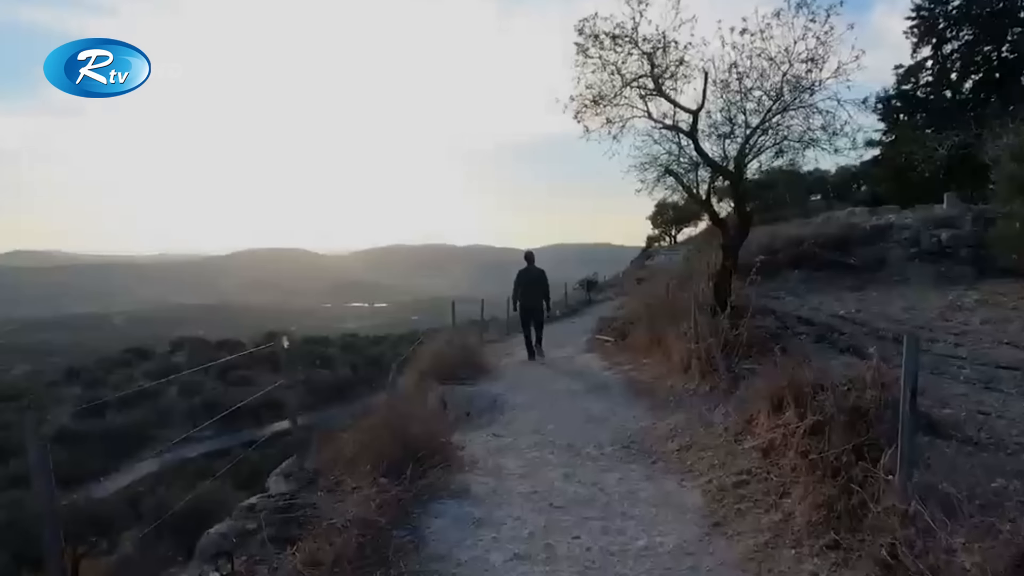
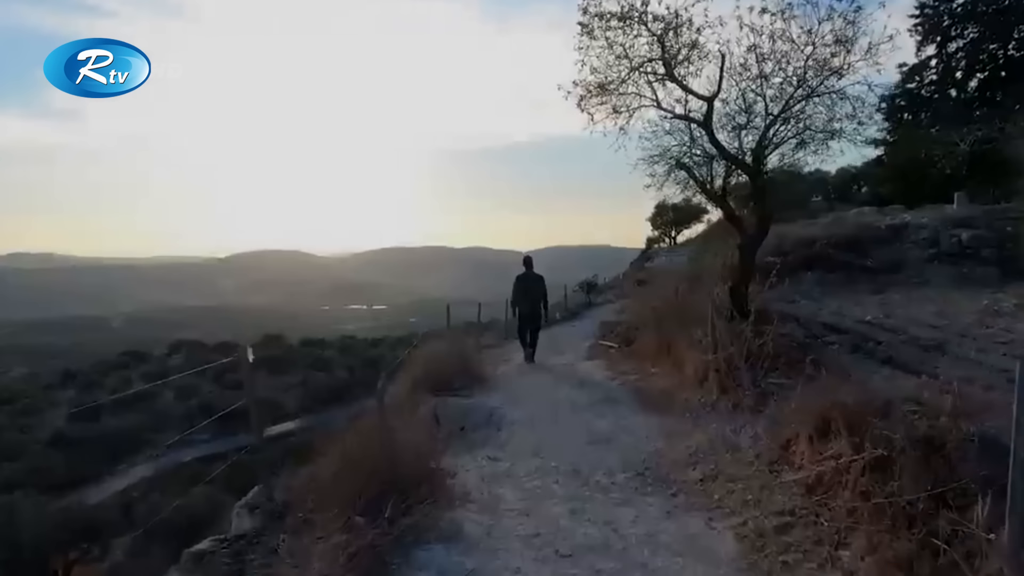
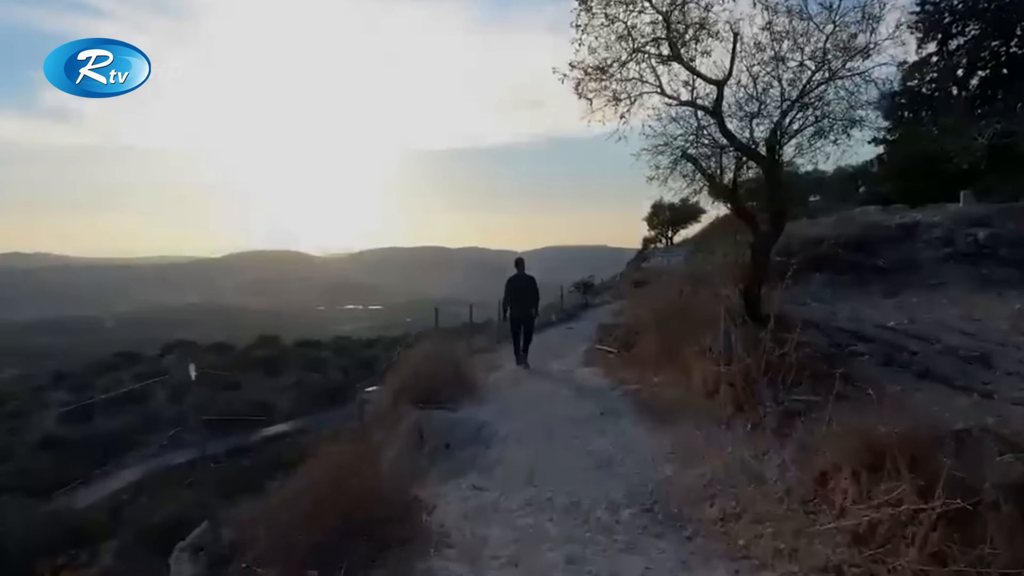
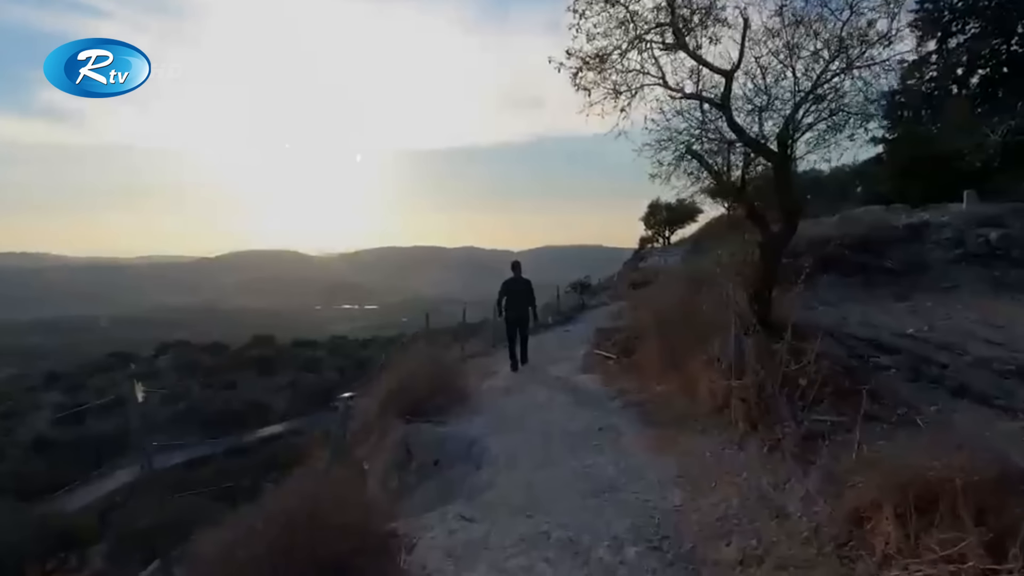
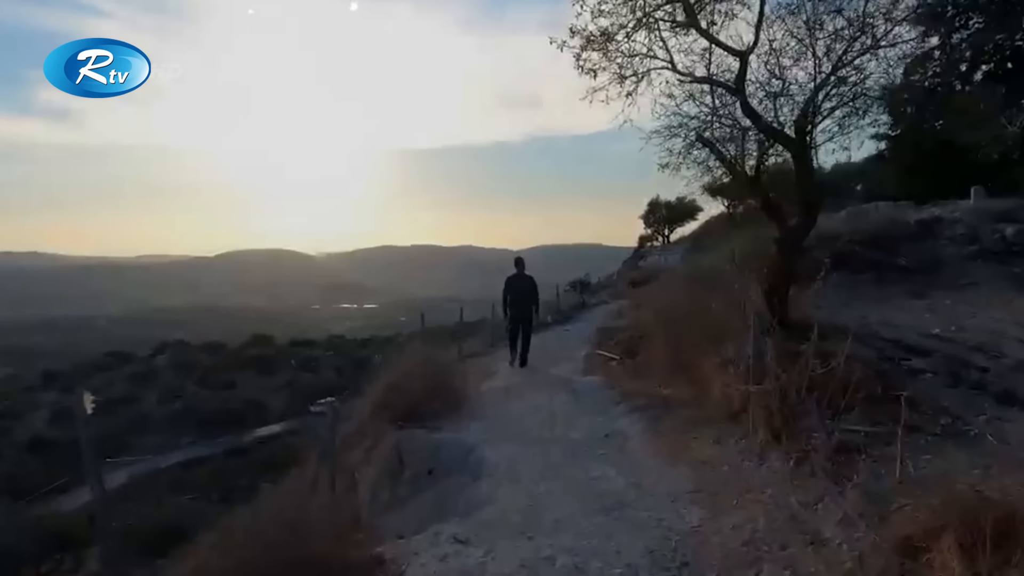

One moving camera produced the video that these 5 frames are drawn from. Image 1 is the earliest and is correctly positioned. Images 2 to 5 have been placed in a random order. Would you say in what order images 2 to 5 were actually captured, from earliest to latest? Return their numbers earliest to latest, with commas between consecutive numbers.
2, 3, 4, 5
